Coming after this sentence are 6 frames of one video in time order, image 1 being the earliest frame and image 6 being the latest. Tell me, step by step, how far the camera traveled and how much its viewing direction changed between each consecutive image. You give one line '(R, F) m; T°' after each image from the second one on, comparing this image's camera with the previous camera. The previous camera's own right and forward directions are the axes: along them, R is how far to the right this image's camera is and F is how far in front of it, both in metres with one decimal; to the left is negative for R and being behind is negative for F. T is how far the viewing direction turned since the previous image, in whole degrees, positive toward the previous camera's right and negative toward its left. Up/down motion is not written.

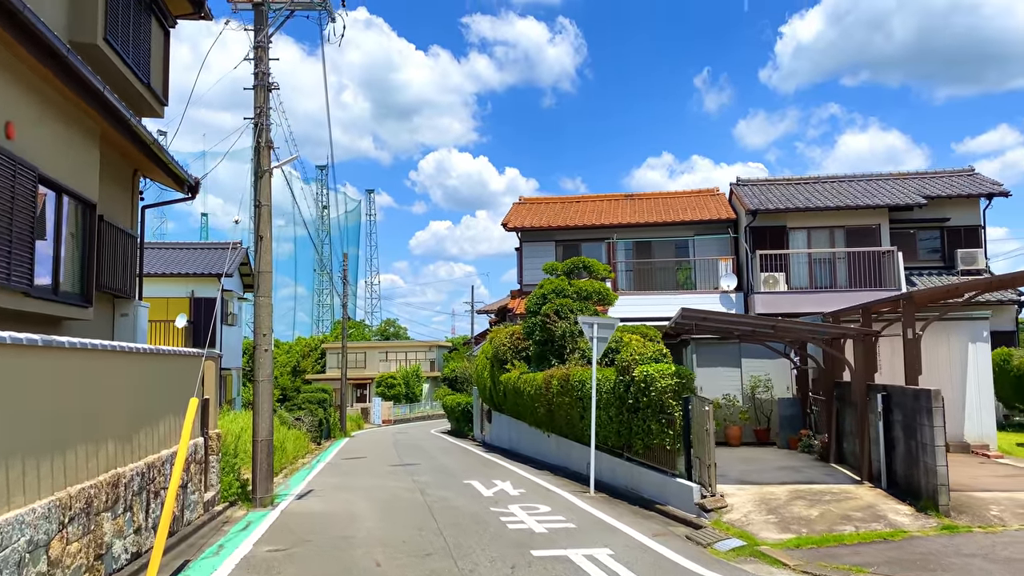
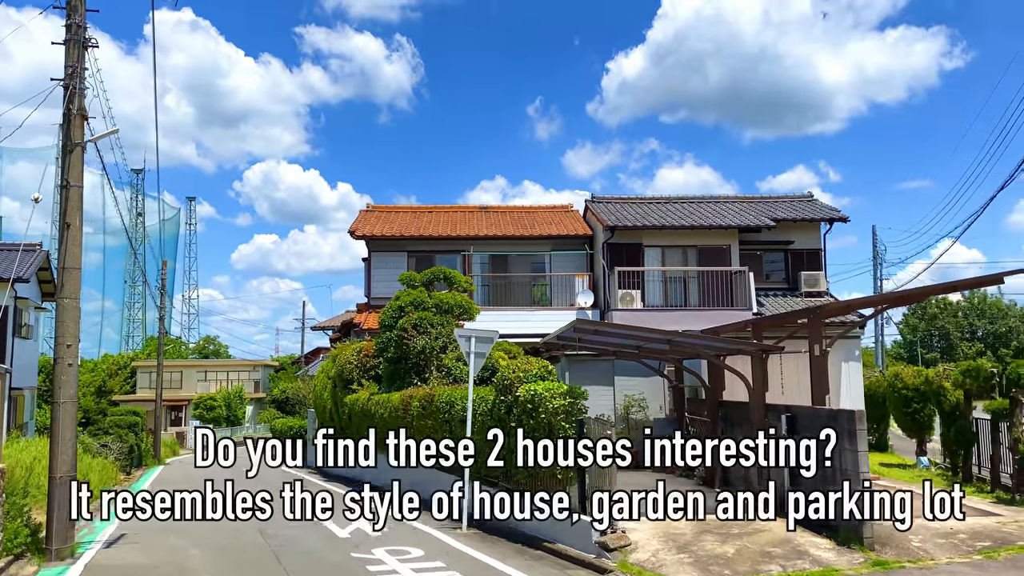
(-0.5, +1.4) m; +11°
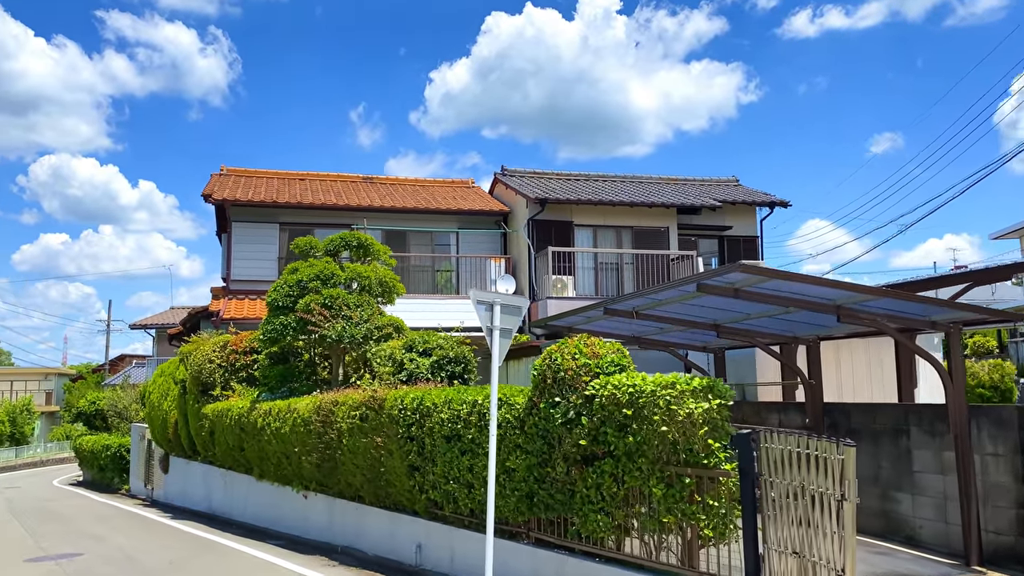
(-1.8, +4.1) m; +12°
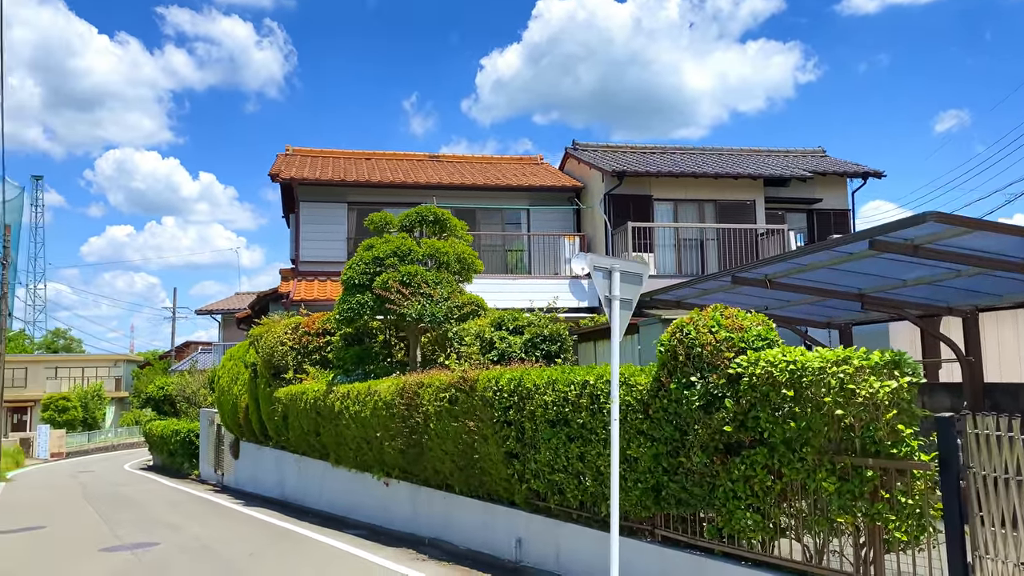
(-0.5, +0.8) m; -4°
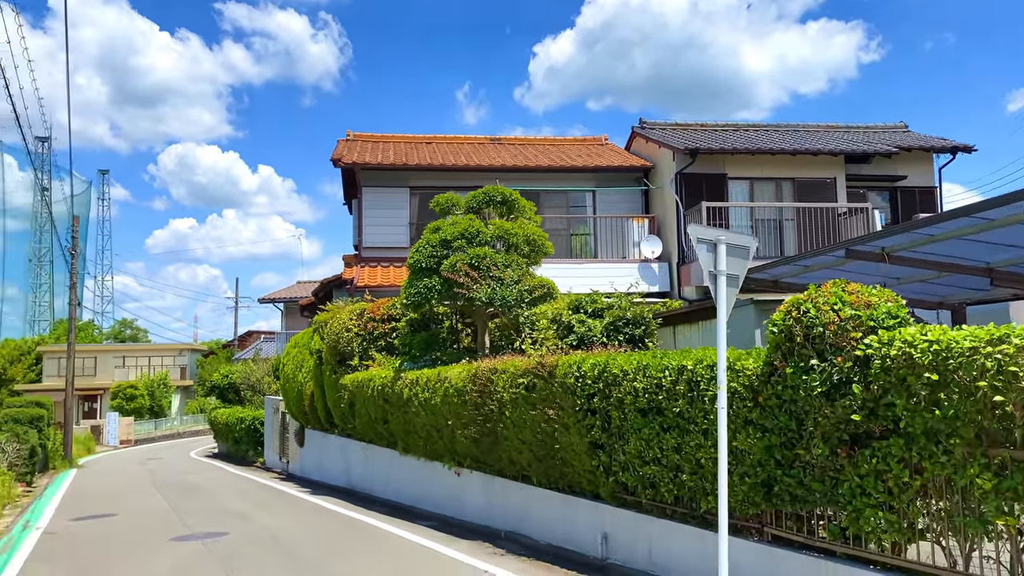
(-0.3, +0.5) m; -4°
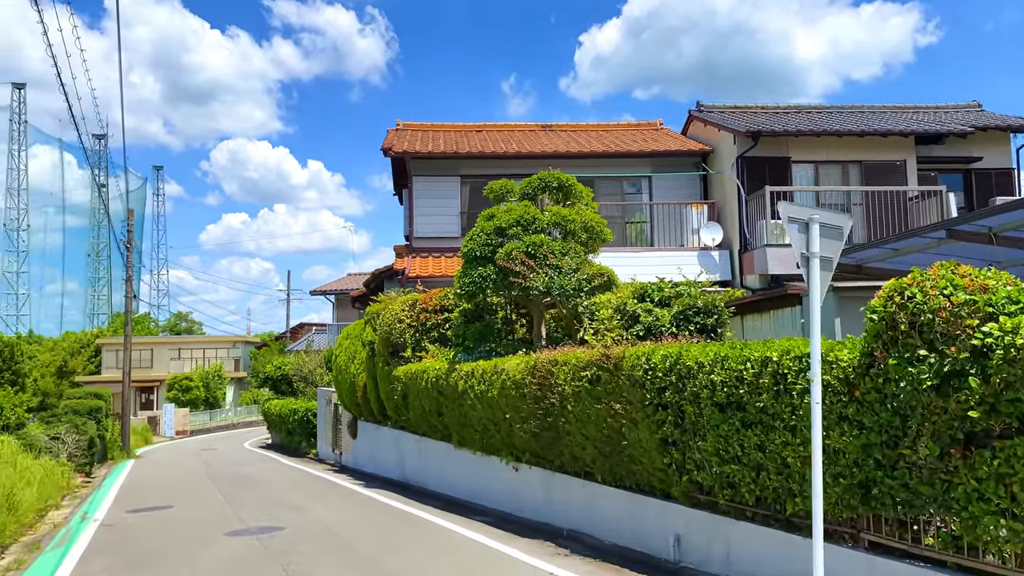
(-0.1, +0.4) m; -3°
